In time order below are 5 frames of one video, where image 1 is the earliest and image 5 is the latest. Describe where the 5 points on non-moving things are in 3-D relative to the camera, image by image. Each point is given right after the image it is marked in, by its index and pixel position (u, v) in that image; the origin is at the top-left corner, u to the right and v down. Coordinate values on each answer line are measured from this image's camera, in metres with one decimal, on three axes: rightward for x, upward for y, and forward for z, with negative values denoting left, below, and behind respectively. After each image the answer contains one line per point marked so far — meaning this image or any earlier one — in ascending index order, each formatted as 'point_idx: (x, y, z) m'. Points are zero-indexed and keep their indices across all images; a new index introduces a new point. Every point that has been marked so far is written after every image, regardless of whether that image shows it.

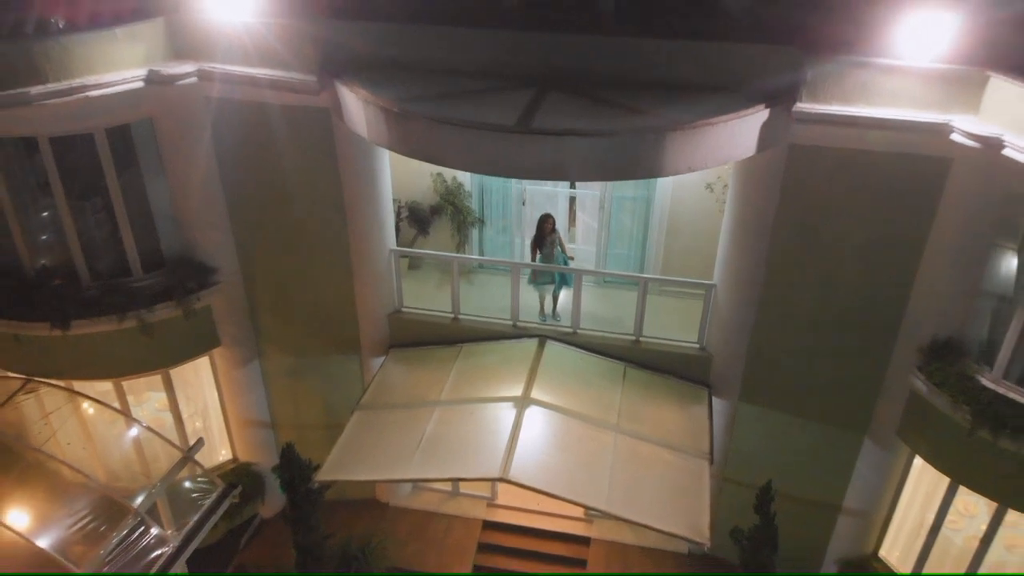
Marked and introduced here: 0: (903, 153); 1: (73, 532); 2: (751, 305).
0: (+4.0, +1.4, +9.4) m
1: (-5.3, -2.9, +11.0) m
2: (+2.9, -0.2, +11.0) m
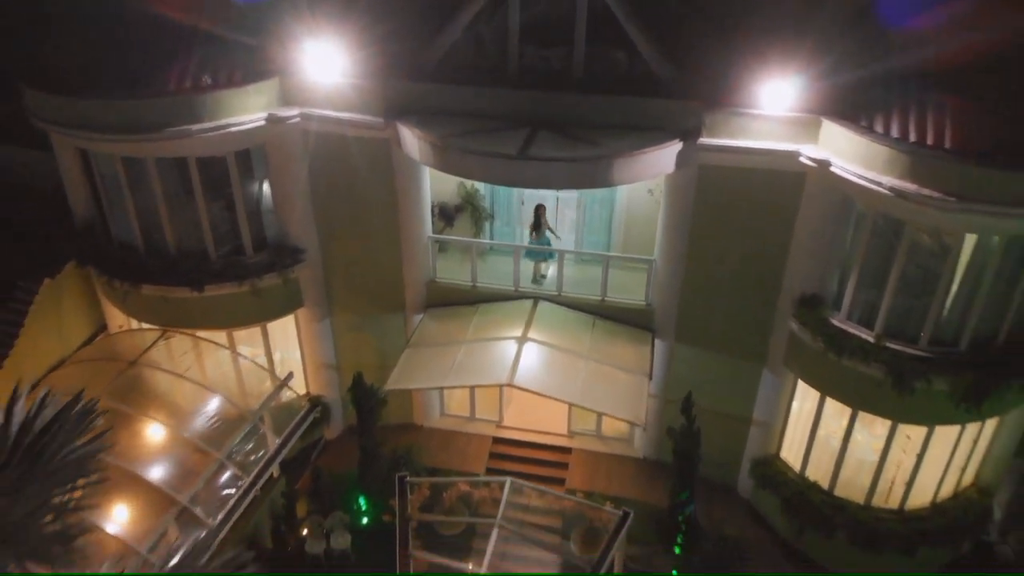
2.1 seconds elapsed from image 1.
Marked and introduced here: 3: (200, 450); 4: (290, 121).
0: (+4.1, +1.9, +14.3) m
1: (-5.2, -2.4, +15.9) m
2: (+2.9, +0.3, +16.0) m
3: (-5.2, -2.7, +15.2) m
4: (-3.8, +2.9, +15.5) m
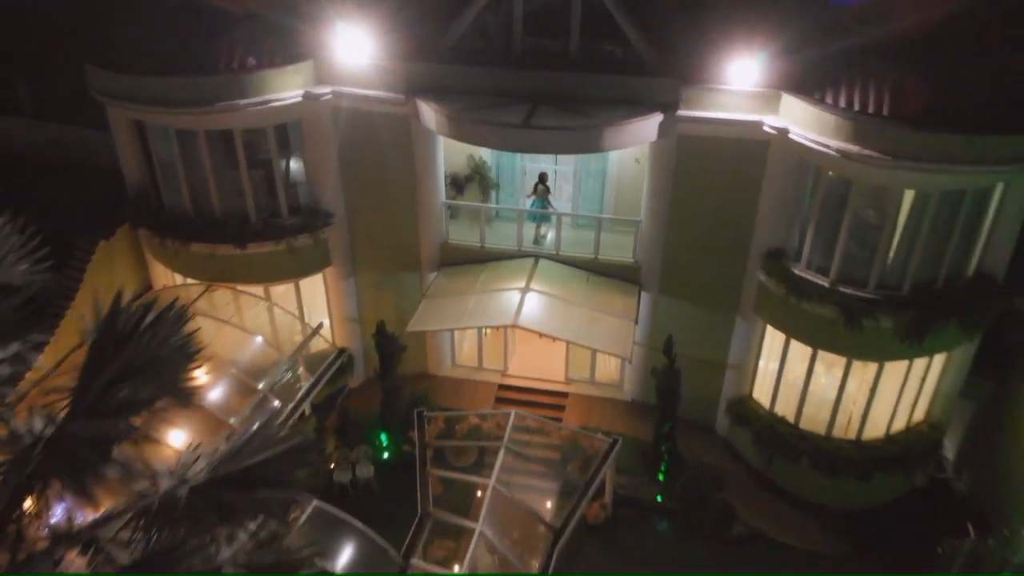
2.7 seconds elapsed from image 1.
0: (+4.2, +2.7, +16.6) m
1: (-5.1, -1.6, +18.2) m
2: (+3.0, +1.1, +18.3) m
3: (-5.1, -1.8, +17.5) m
4: (-3.7, +3.7, +17.9) m
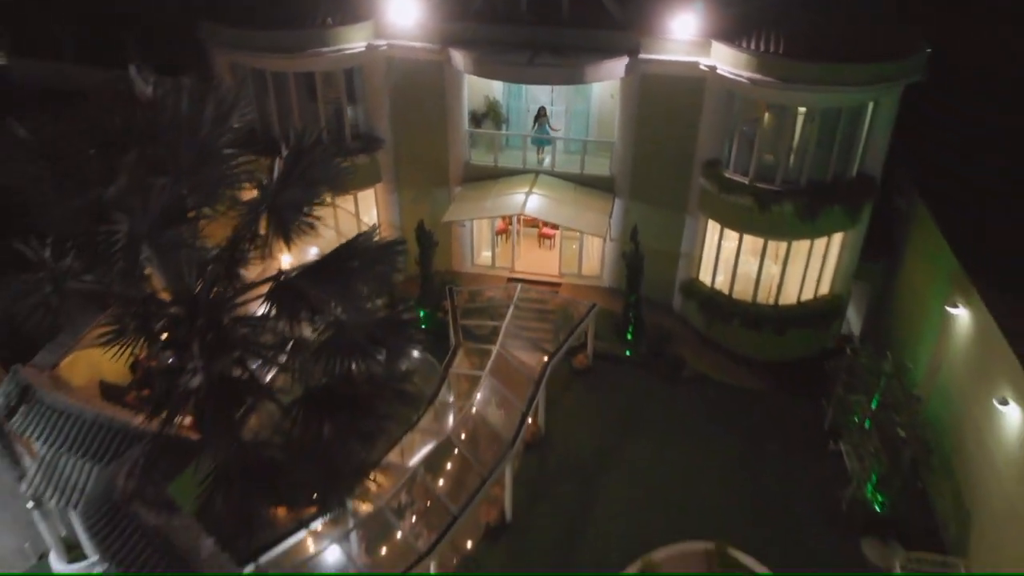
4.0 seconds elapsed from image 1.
0: (+4.4, +5.4, +23.0) m
1: (-5.0, +1.0, +24.5) m
2: (+3.2, +3.7, +24.6) m
3: (-4.9, +0.8, +23.8) m
4: (-3.5, +6.3, +24.2) m
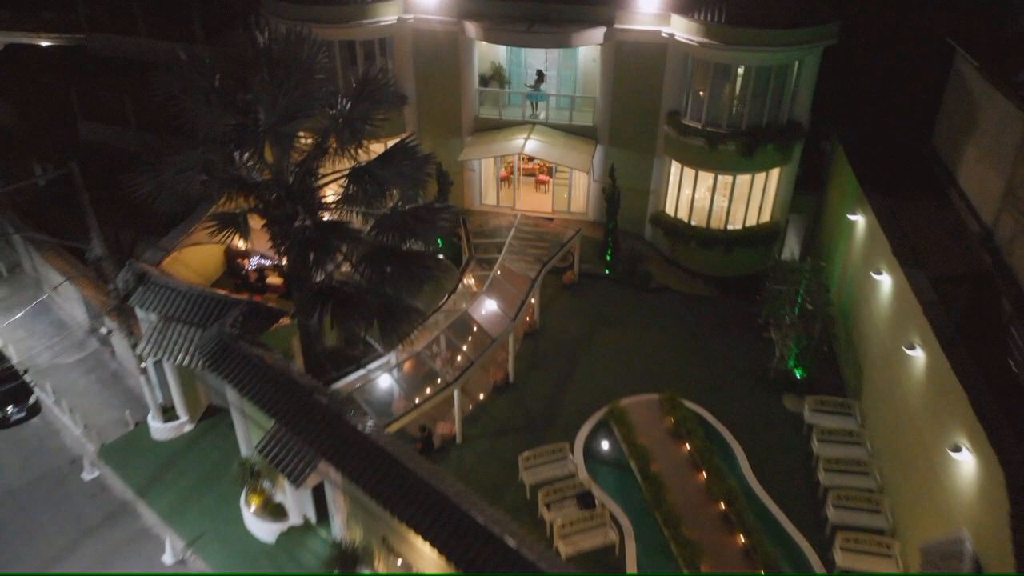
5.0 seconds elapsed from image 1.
0: (+4.4, +7.8, +29.0) m
1: (-4.9, +3.5, +30.4) m
2: (+3.3, +6.2, +30.6) m
3: (-4.9, +3.2, +29.7) m
4: (-3.5, +8.8, +30.2) m
